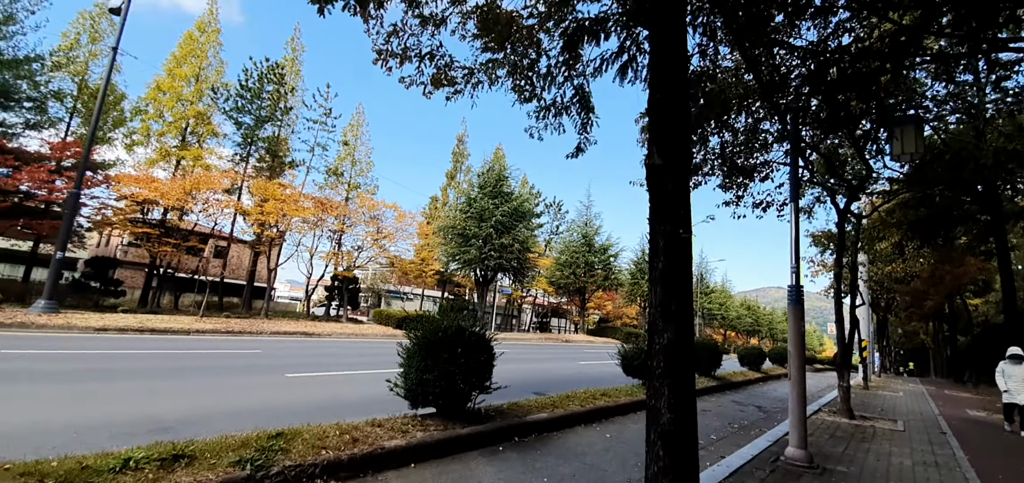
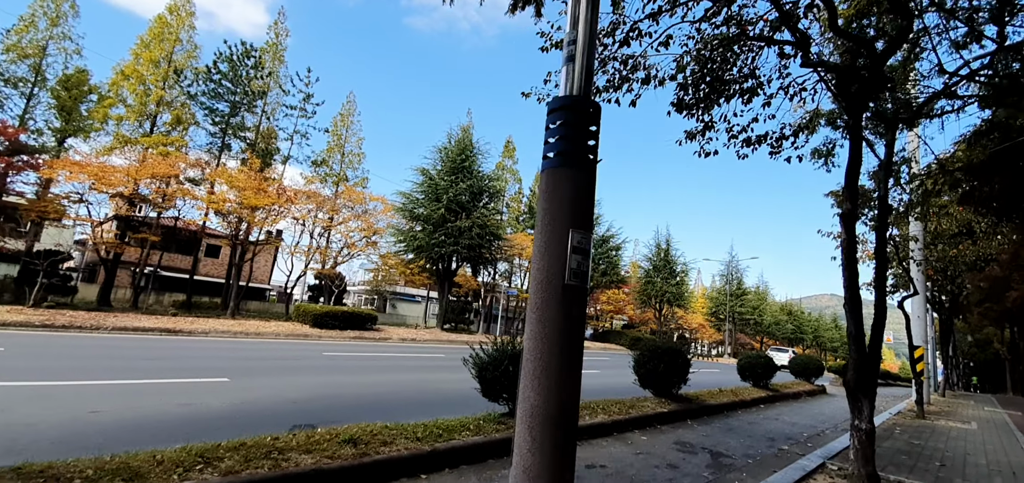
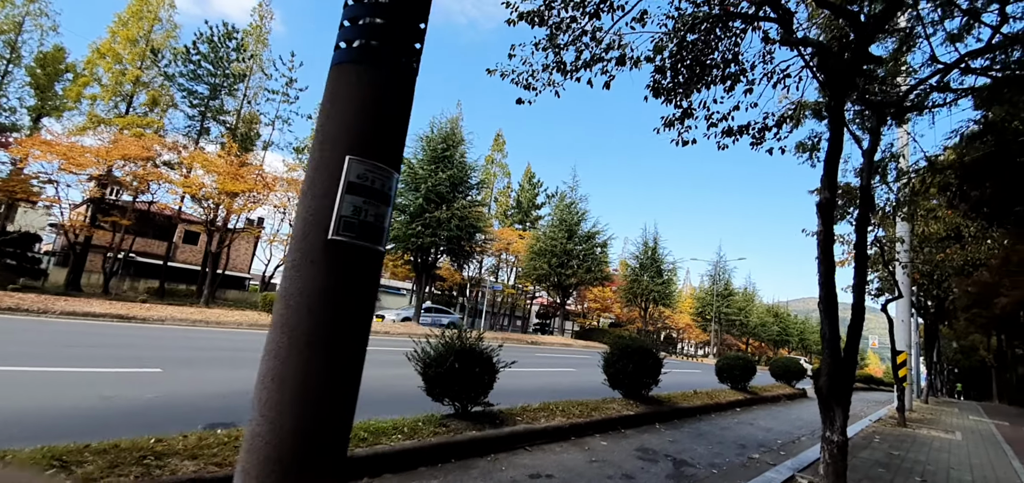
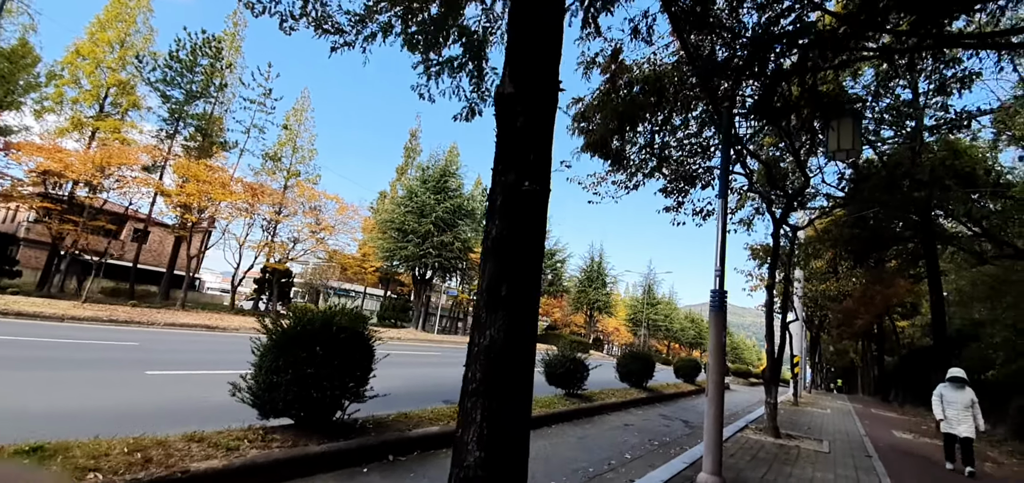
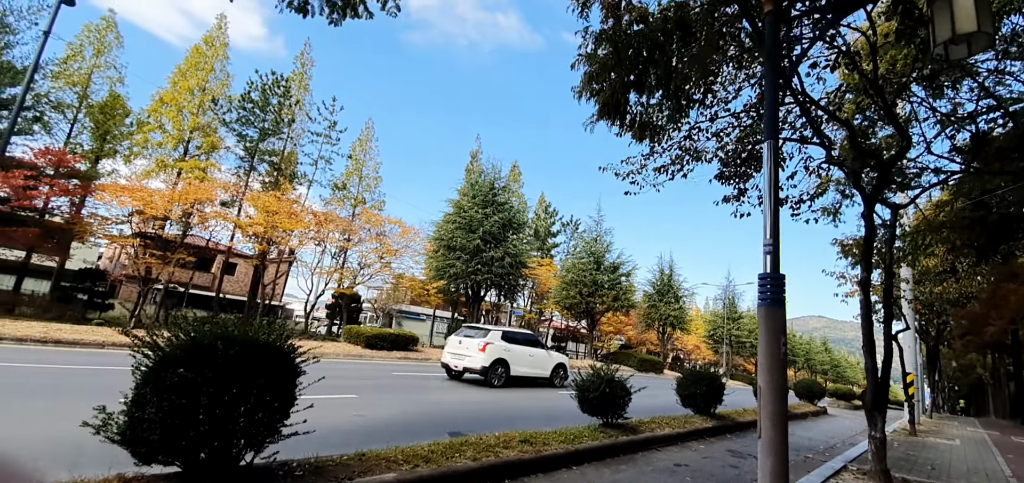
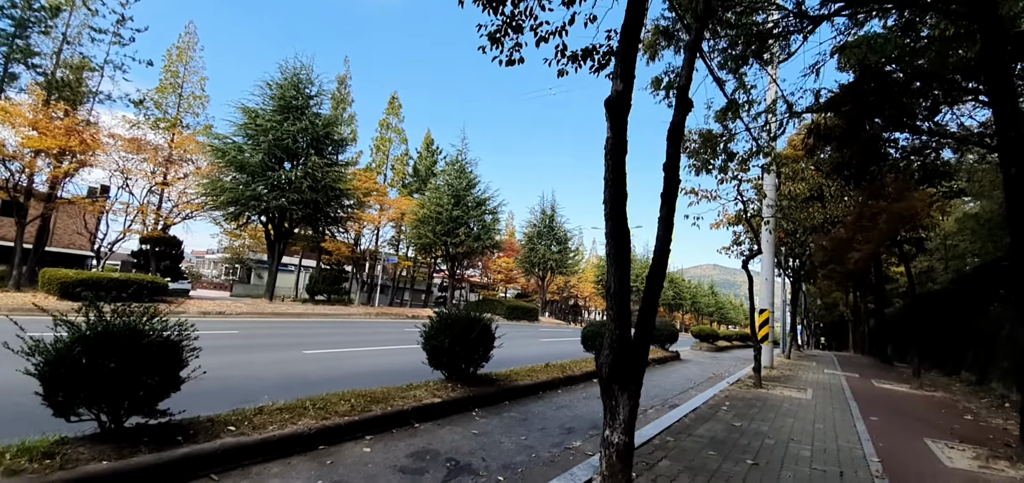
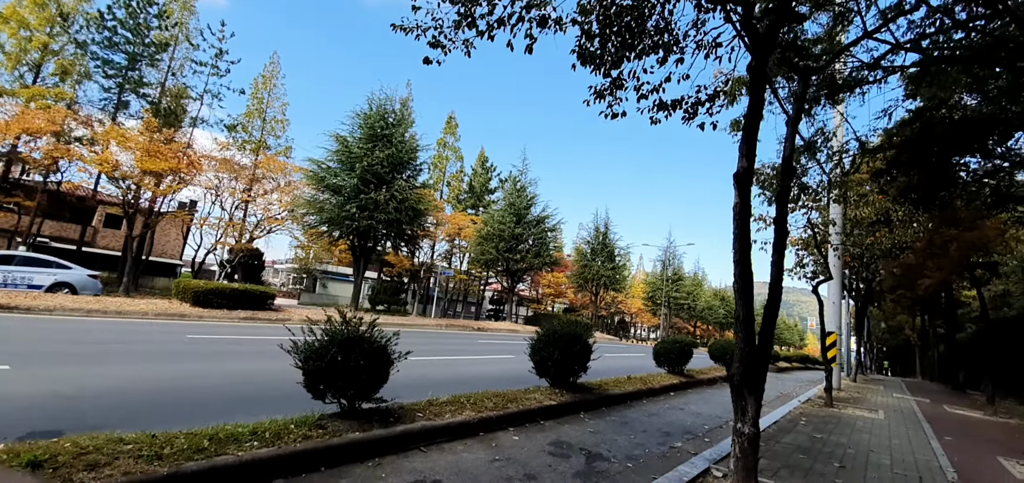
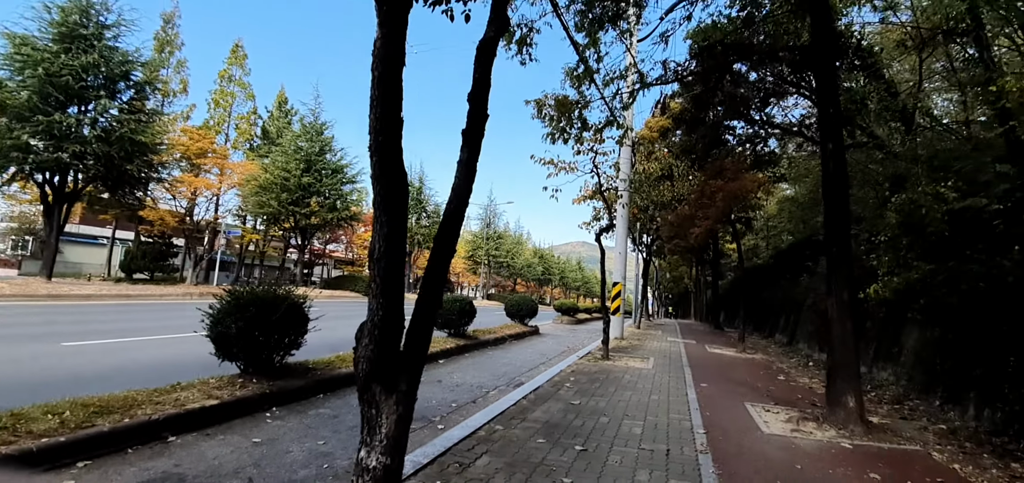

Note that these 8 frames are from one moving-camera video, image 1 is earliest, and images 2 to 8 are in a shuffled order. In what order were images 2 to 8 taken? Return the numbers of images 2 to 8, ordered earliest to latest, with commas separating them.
4, 5, 2, 3, 7, 6, 8
